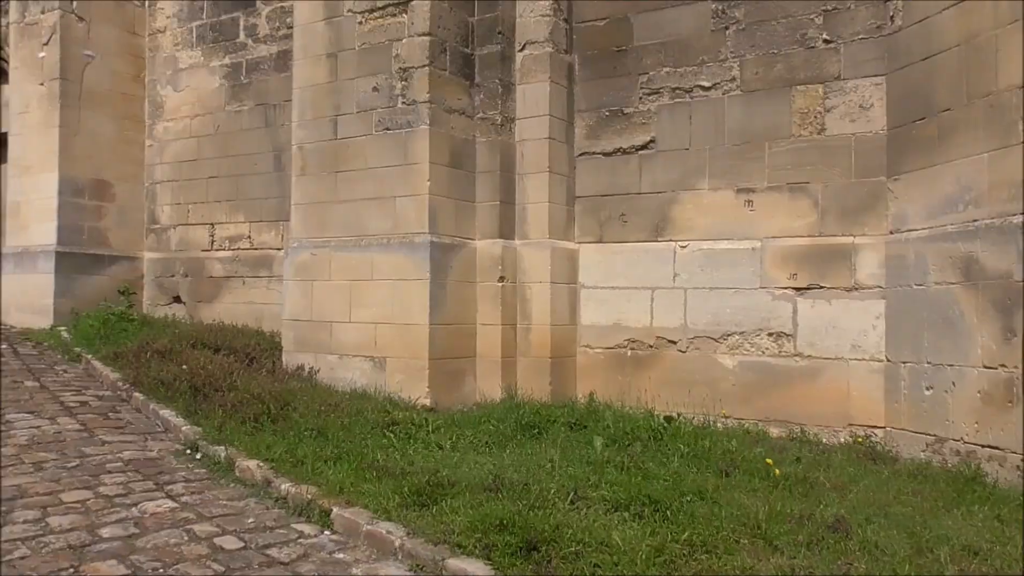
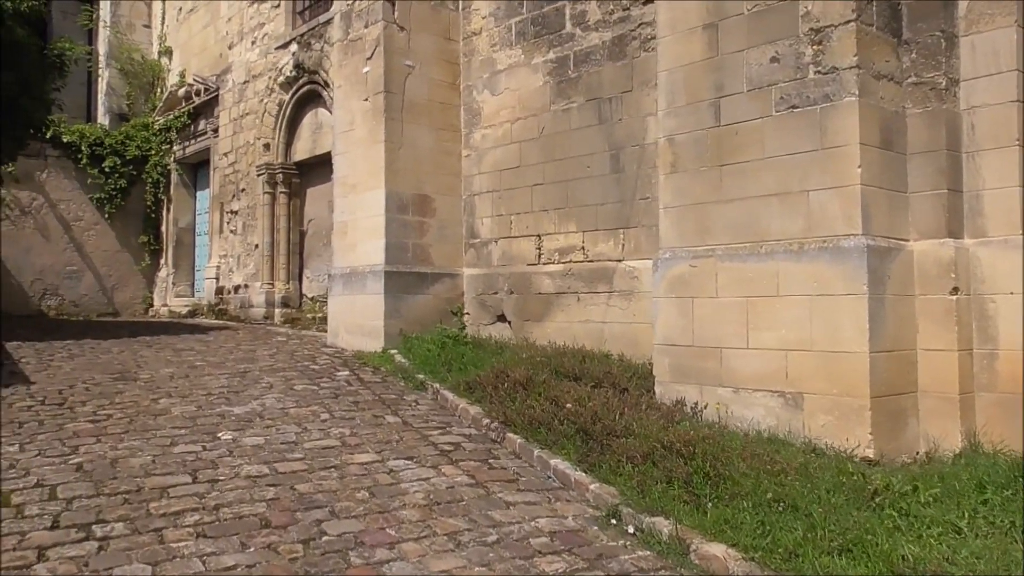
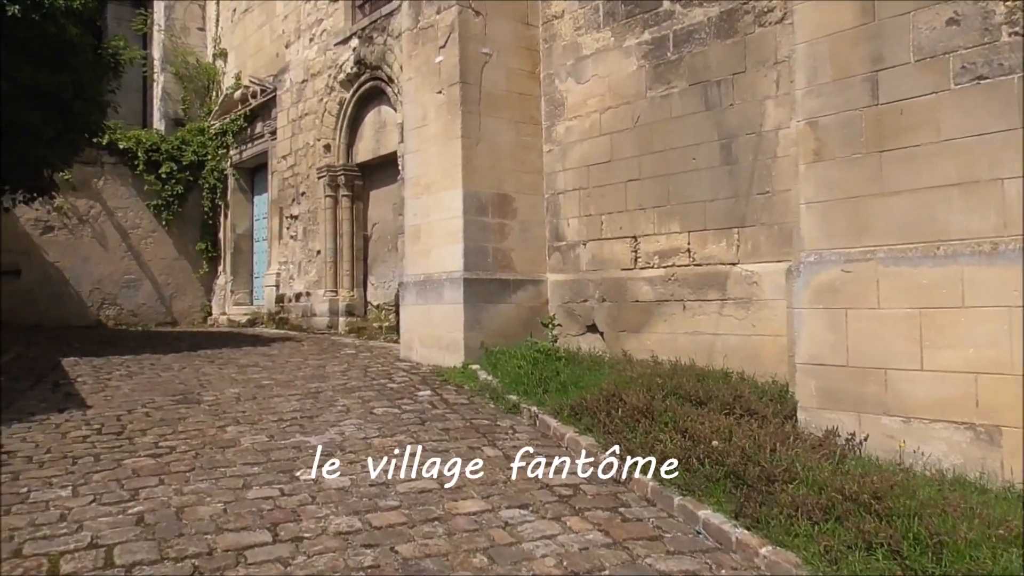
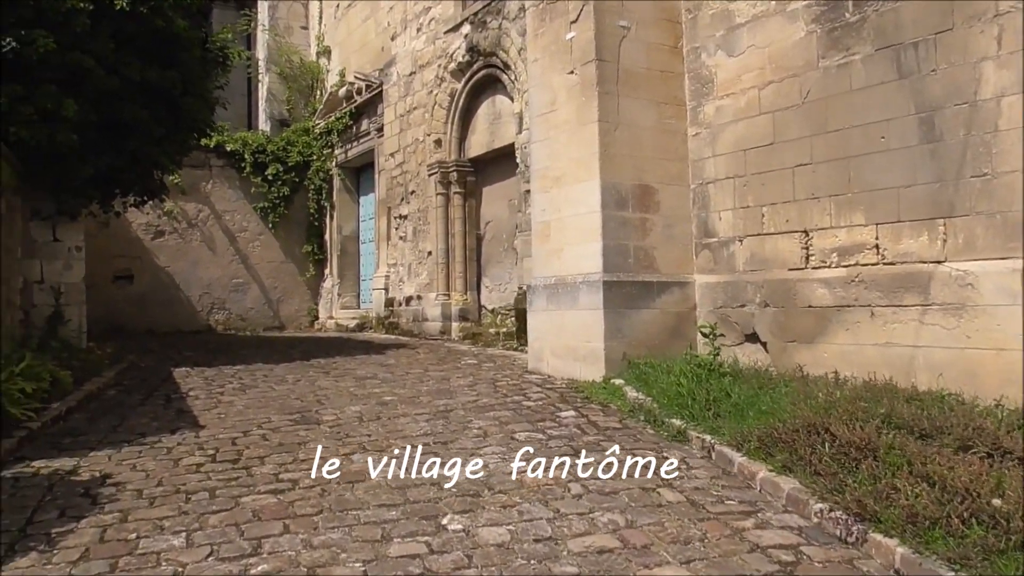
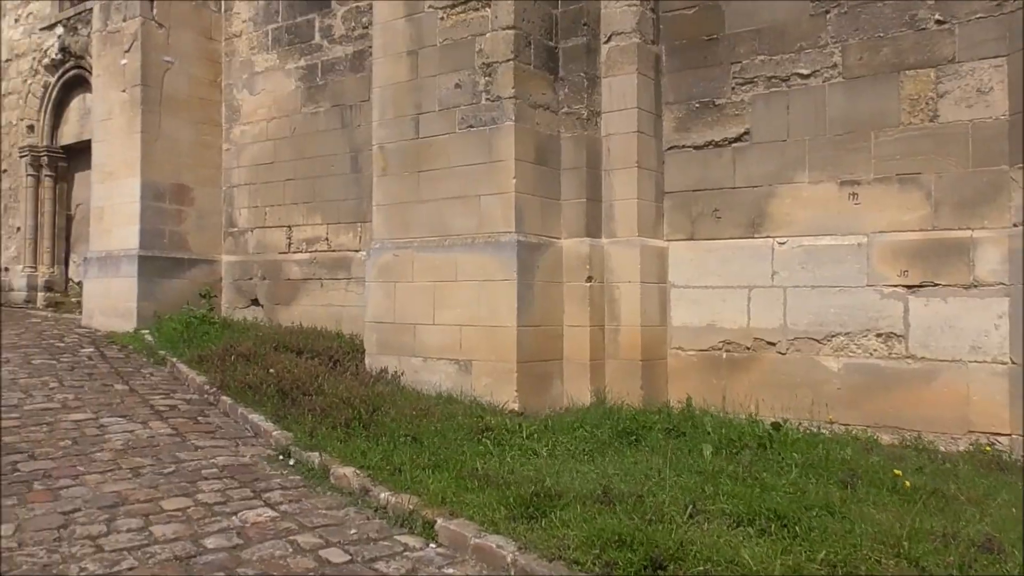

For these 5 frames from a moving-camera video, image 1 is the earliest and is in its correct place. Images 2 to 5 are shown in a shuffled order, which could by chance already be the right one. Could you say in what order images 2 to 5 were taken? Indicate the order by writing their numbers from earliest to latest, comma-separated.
5, 2, 3, 4
